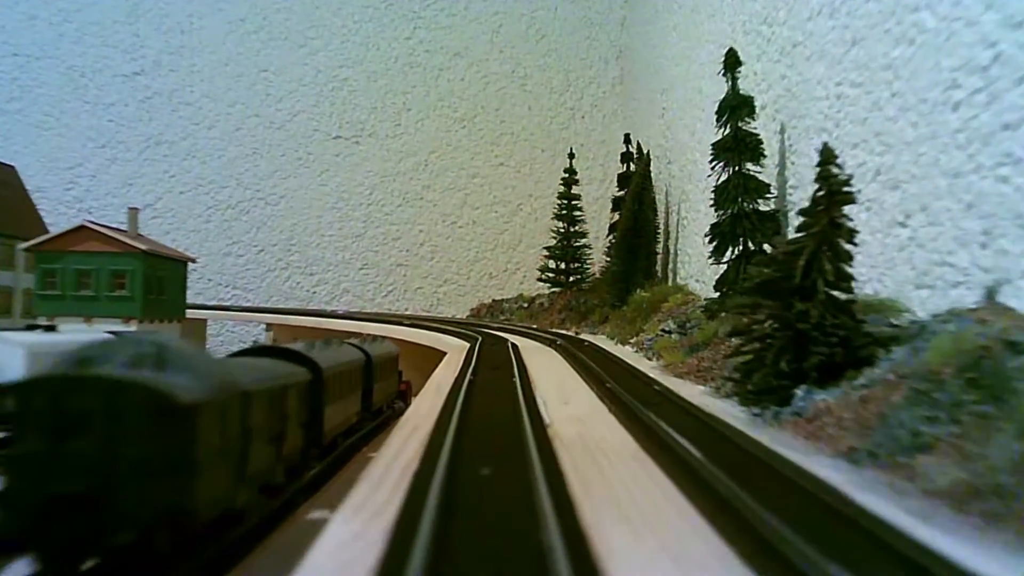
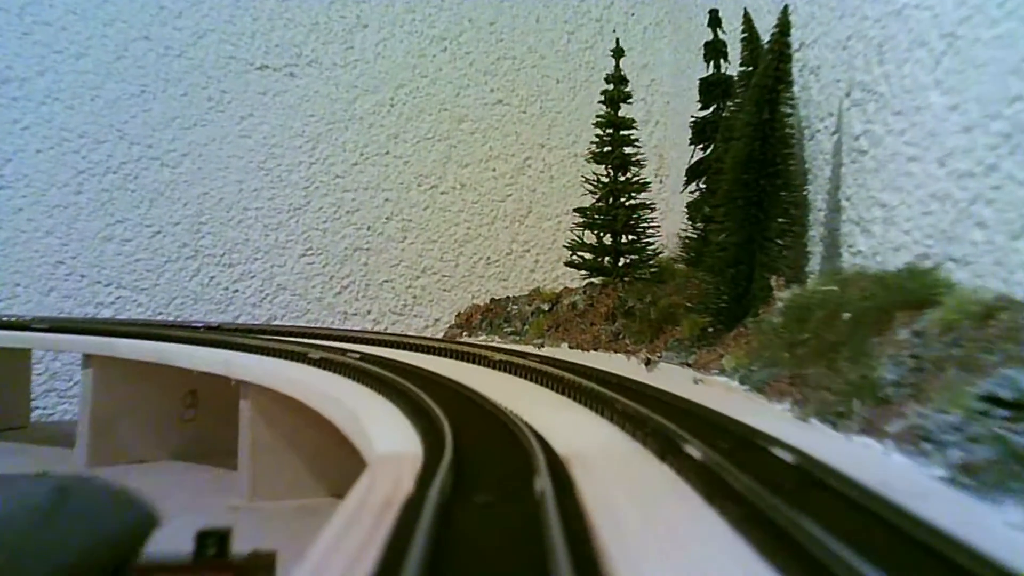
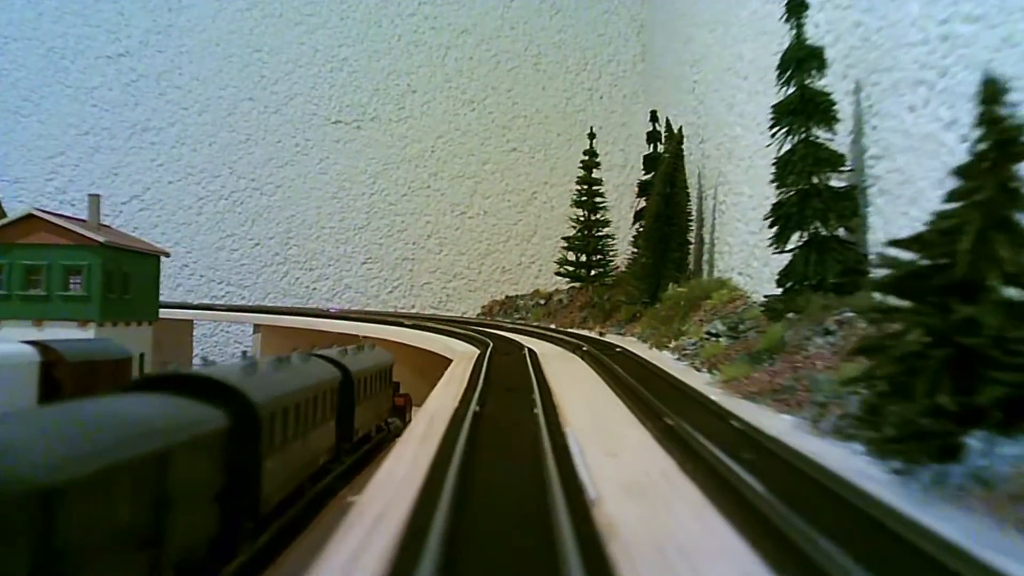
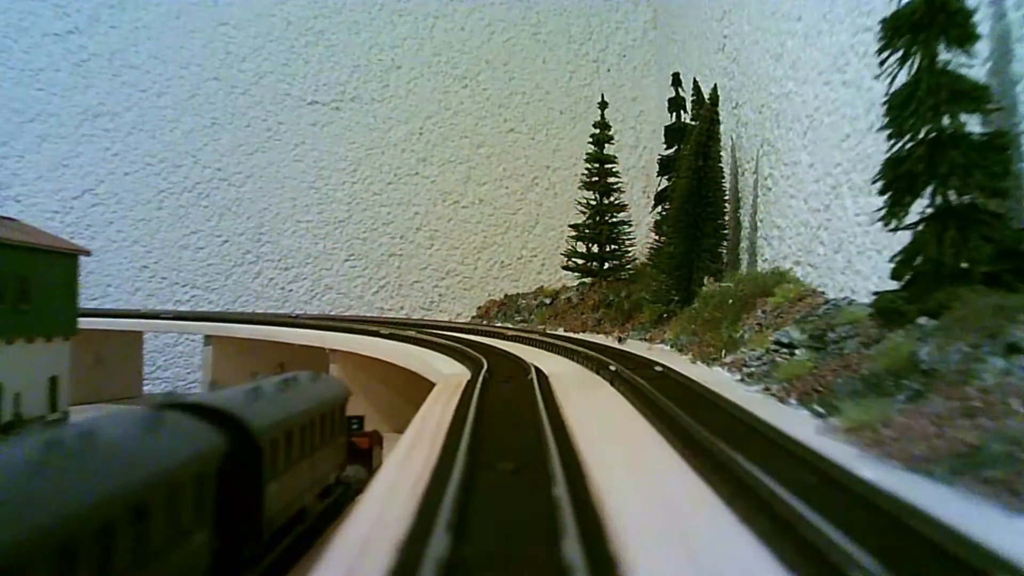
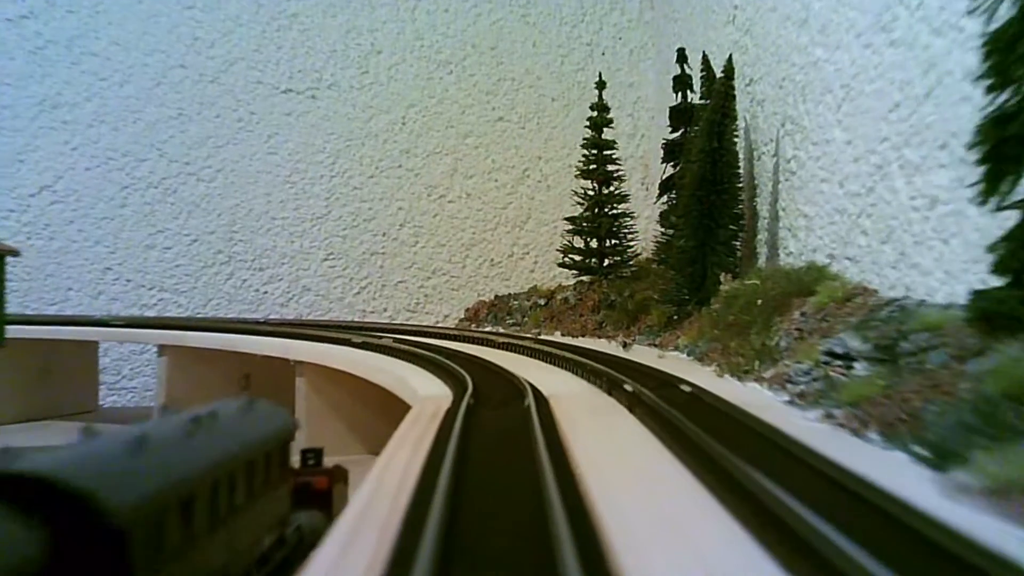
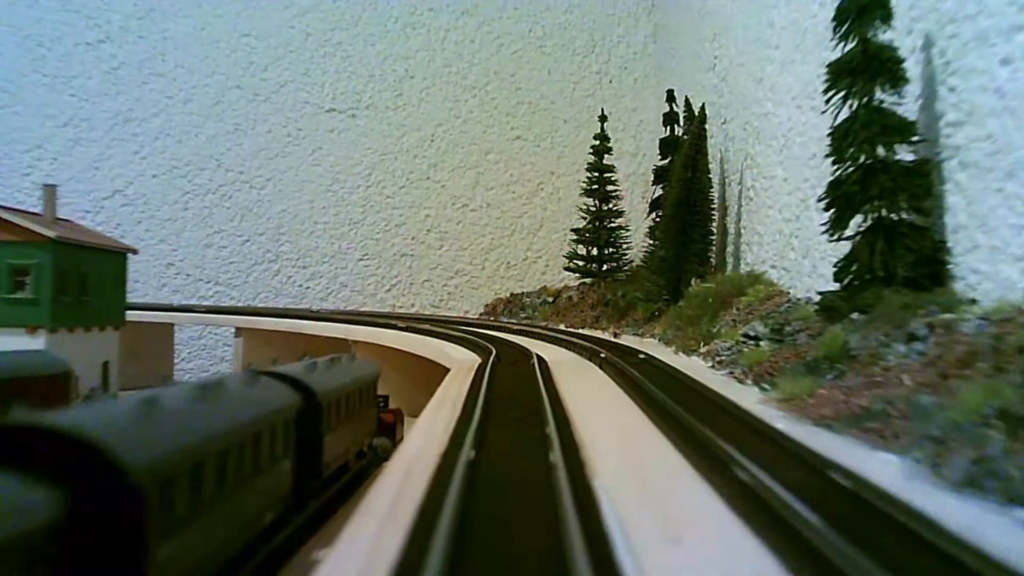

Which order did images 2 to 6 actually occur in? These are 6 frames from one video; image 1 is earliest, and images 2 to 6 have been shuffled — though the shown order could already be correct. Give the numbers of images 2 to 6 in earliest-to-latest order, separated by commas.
3, 6, 4, 5, 2
